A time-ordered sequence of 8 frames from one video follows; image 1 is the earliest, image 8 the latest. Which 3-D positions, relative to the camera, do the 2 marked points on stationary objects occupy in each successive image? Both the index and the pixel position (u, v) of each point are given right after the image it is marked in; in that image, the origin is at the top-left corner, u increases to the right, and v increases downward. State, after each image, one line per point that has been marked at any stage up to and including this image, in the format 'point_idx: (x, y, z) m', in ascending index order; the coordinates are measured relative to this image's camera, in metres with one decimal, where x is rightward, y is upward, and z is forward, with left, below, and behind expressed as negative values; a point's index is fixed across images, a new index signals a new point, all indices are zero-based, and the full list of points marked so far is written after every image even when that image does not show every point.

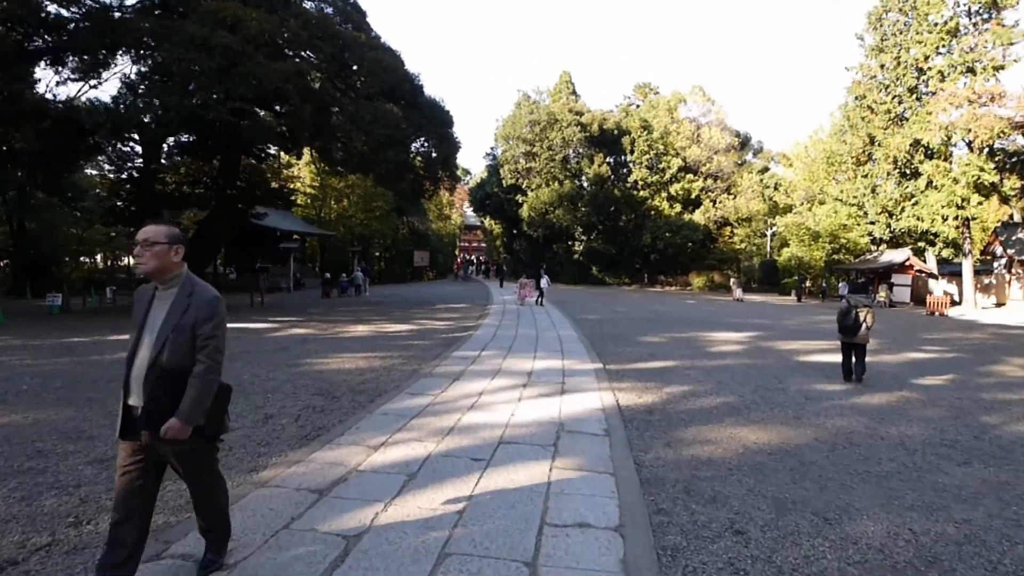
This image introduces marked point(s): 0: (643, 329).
0: (+3.2, -1.0, +13.8) m
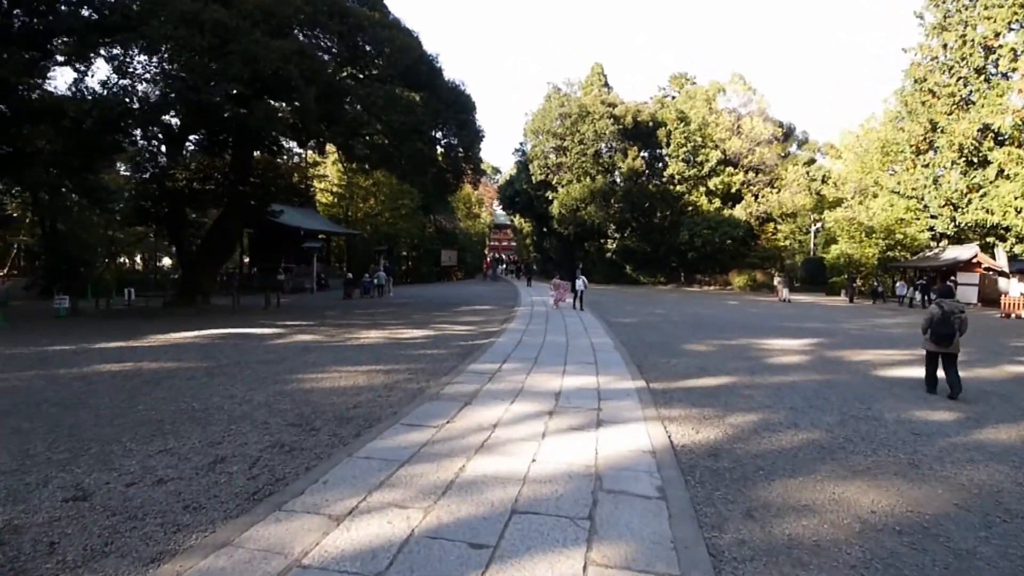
0: (+3.8, -1.1, +12.3) m
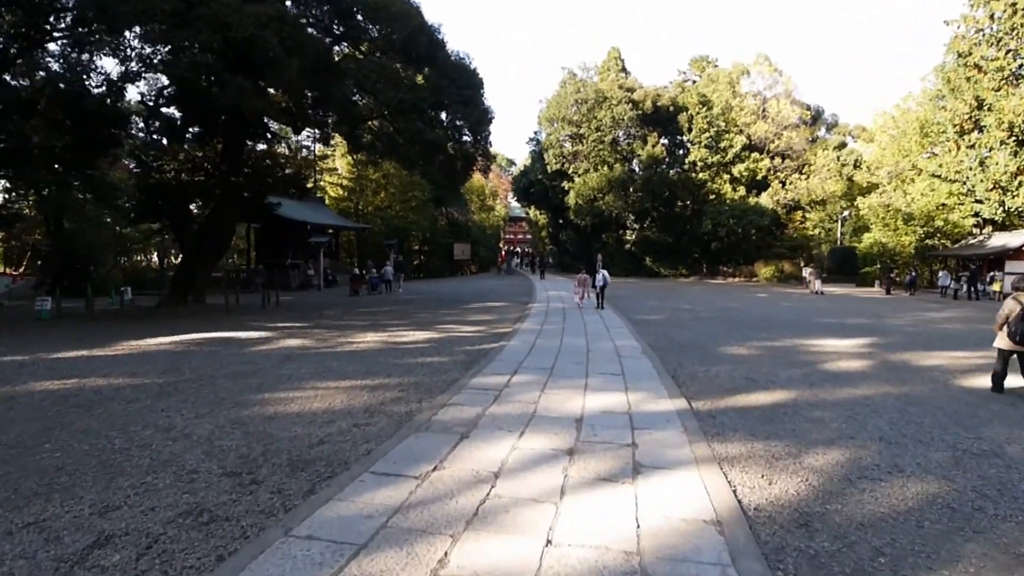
0: (+4.1, -1.0, +10.9) m
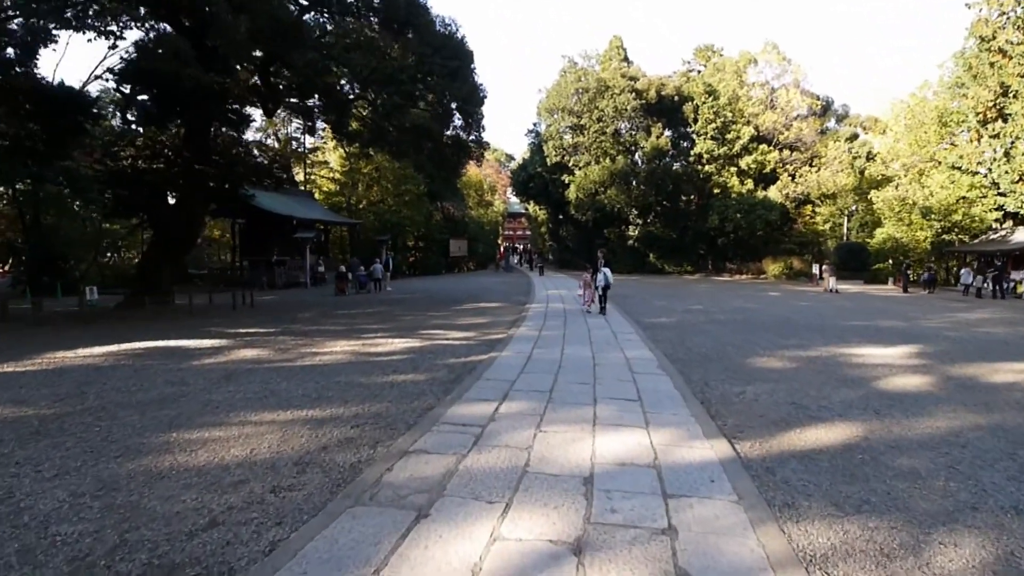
0: (+4.0, -1.0, +9.5) m
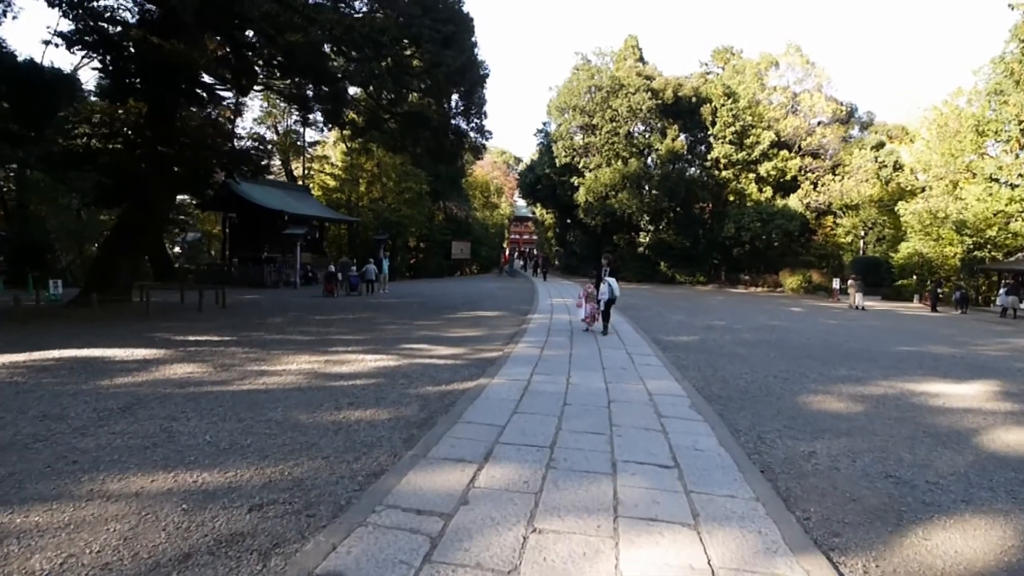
0: (+3.9, -1.2, +7.8) m
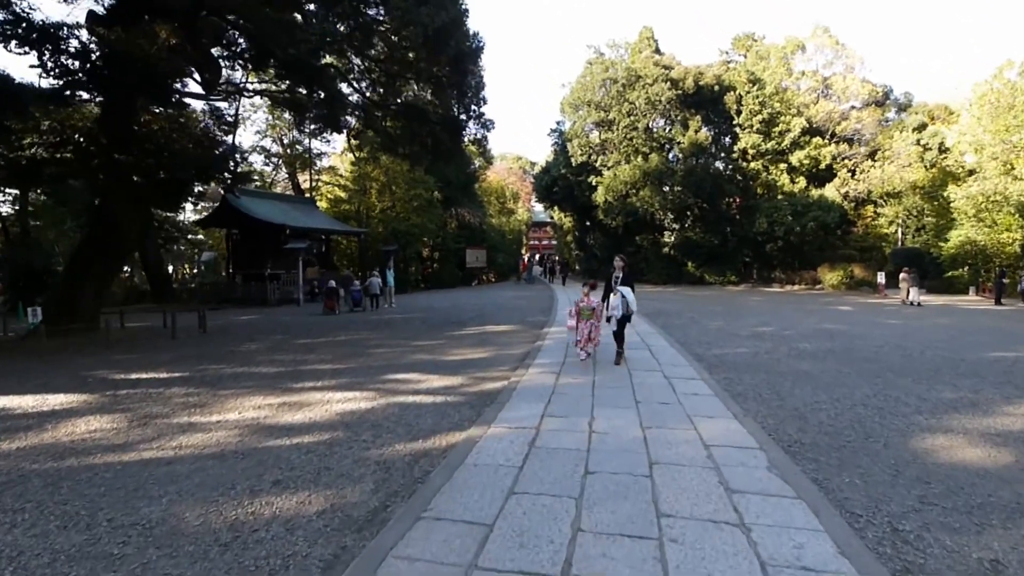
0: (+4.0, -1.2, +6.0) m
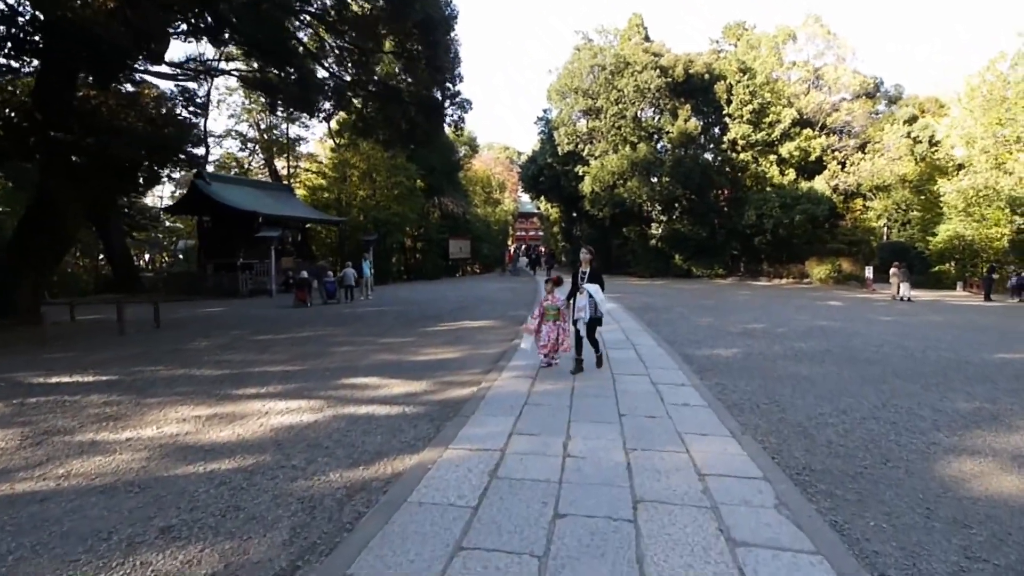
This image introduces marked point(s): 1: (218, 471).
0: (+3.7, -1.2, +5.3) m
1: (-2.0, -1.3, +3.9) m
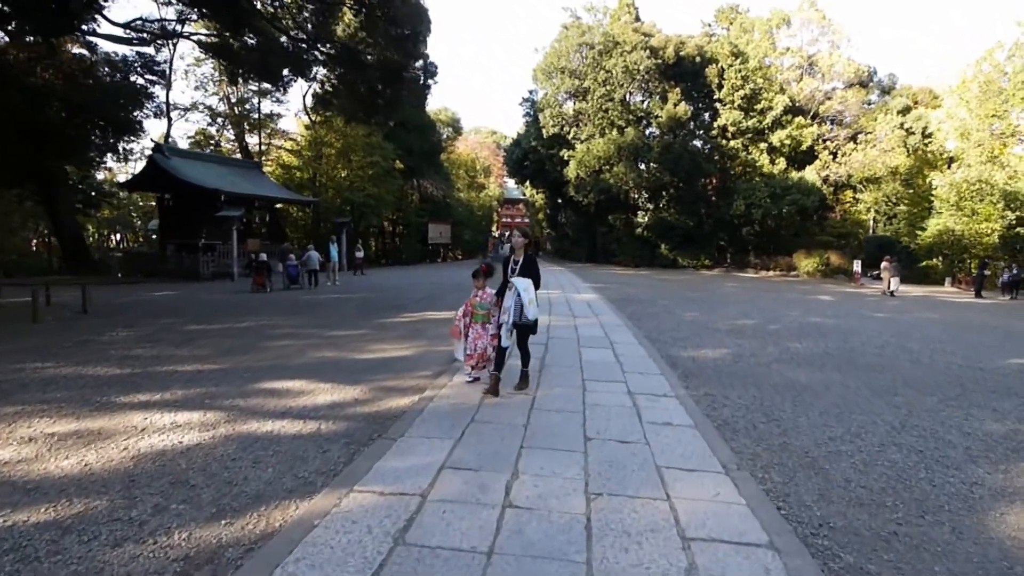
0: (+3.2, -1.2, +4.4) m
1: (-2.4, -1.2, +2.9) m
